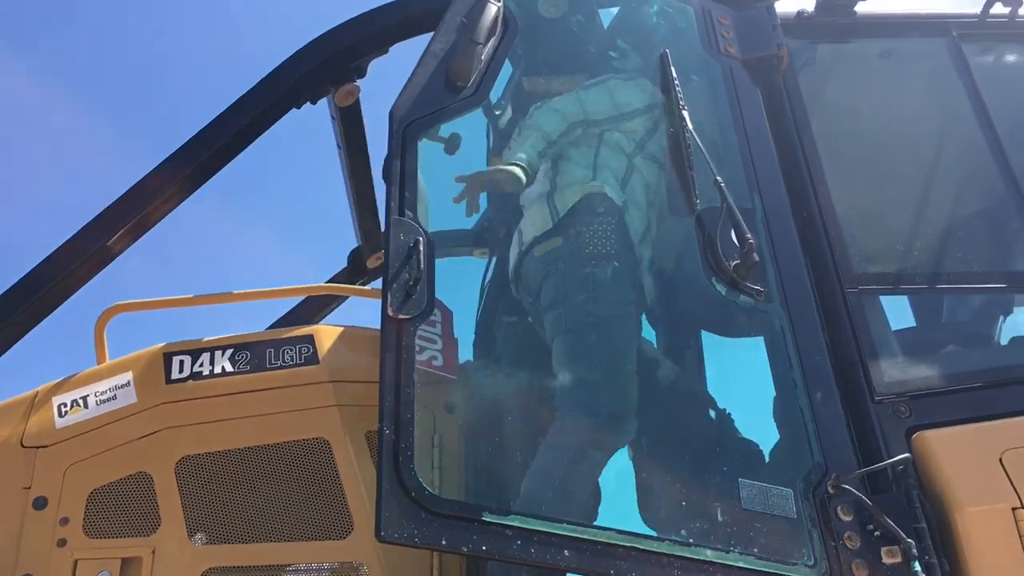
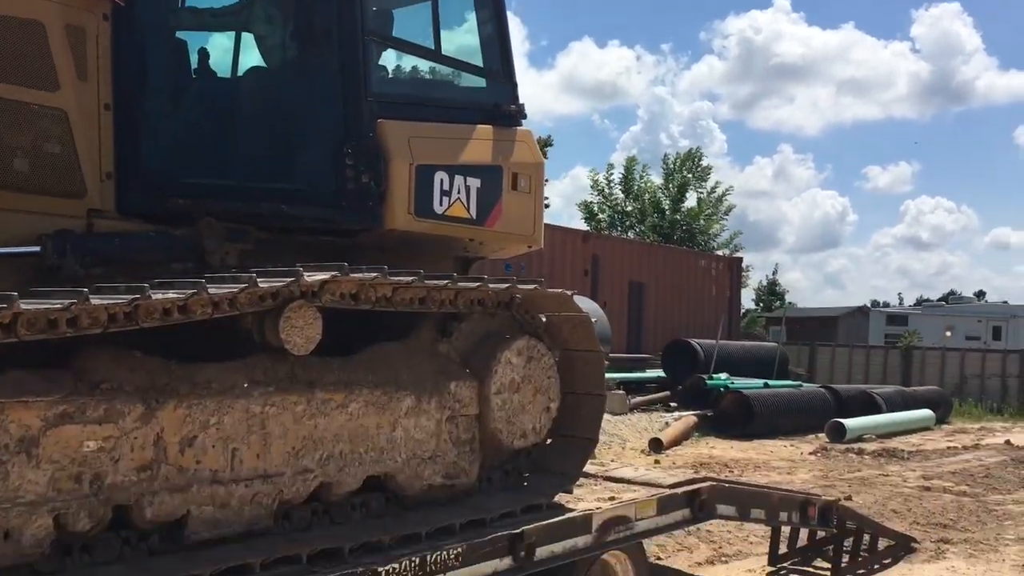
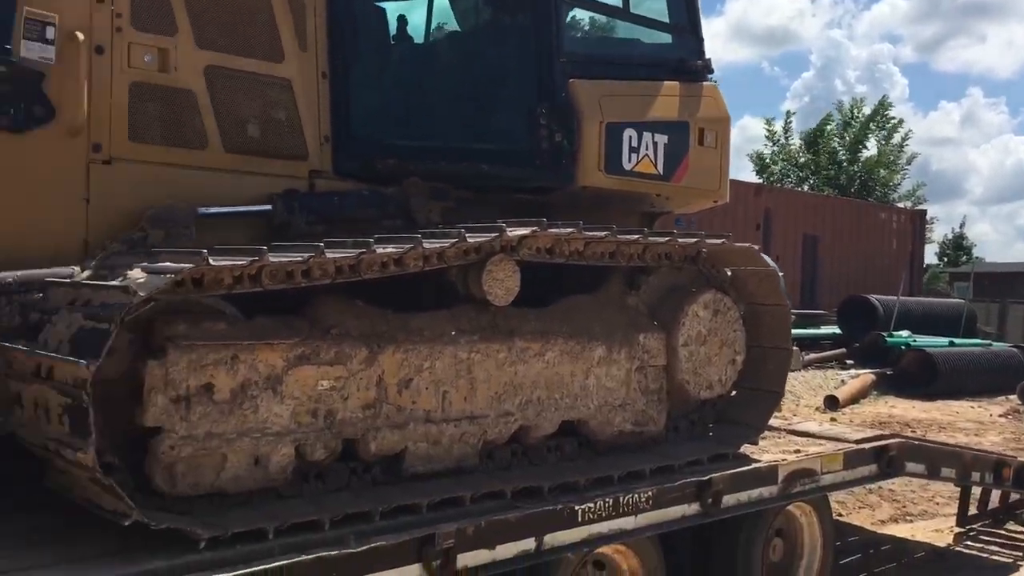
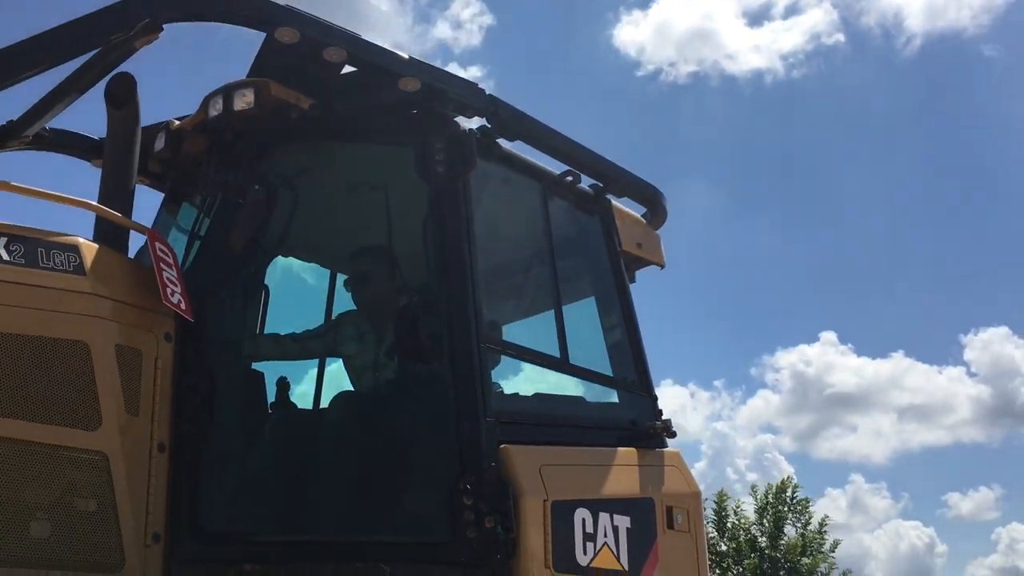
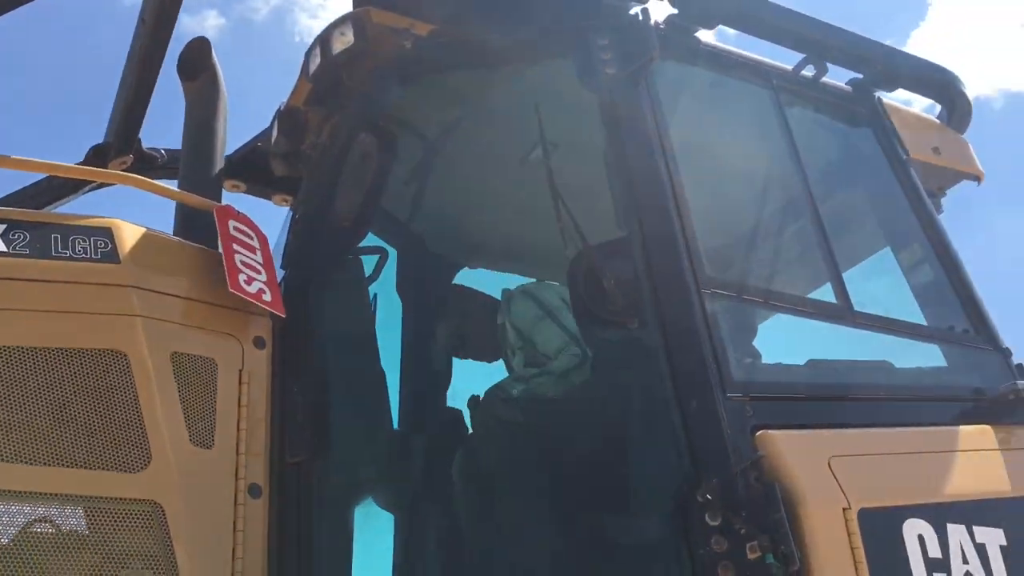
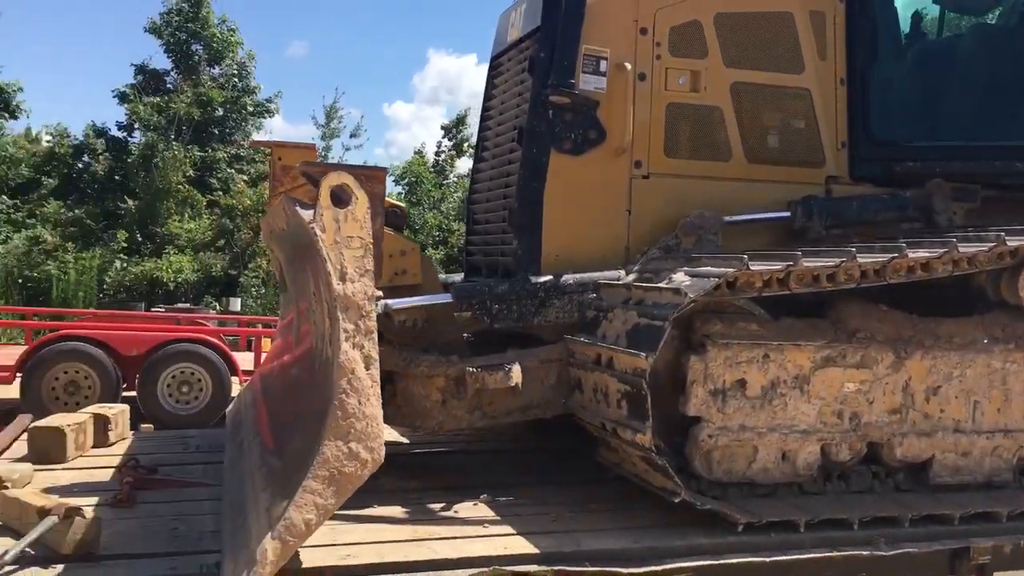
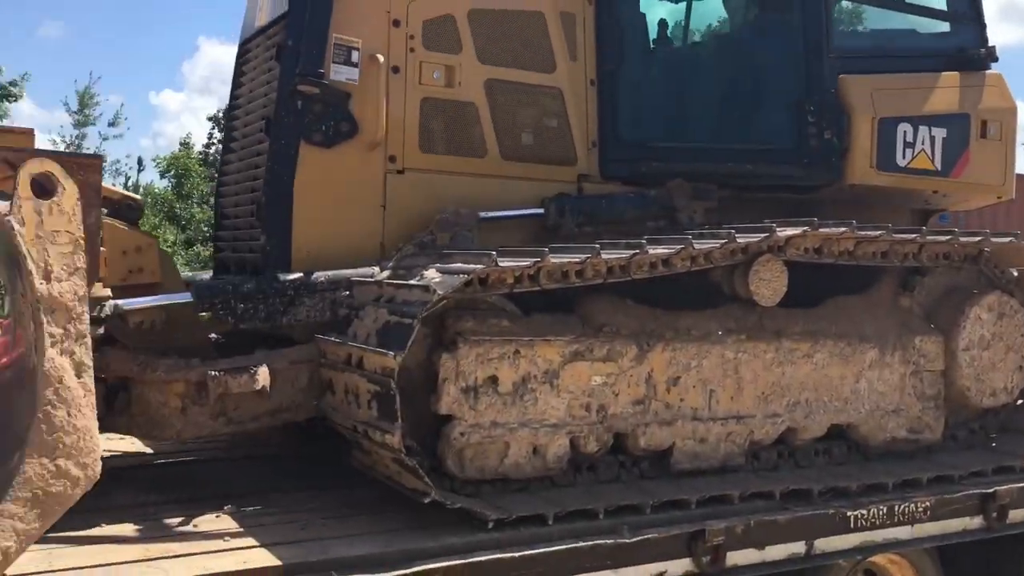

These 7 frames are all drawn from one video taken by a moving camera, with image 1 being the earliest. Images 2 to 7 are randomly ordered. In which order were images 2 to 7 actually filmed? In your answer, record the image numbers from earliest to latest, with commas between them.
5, 4, 2, 3, 7, 6
